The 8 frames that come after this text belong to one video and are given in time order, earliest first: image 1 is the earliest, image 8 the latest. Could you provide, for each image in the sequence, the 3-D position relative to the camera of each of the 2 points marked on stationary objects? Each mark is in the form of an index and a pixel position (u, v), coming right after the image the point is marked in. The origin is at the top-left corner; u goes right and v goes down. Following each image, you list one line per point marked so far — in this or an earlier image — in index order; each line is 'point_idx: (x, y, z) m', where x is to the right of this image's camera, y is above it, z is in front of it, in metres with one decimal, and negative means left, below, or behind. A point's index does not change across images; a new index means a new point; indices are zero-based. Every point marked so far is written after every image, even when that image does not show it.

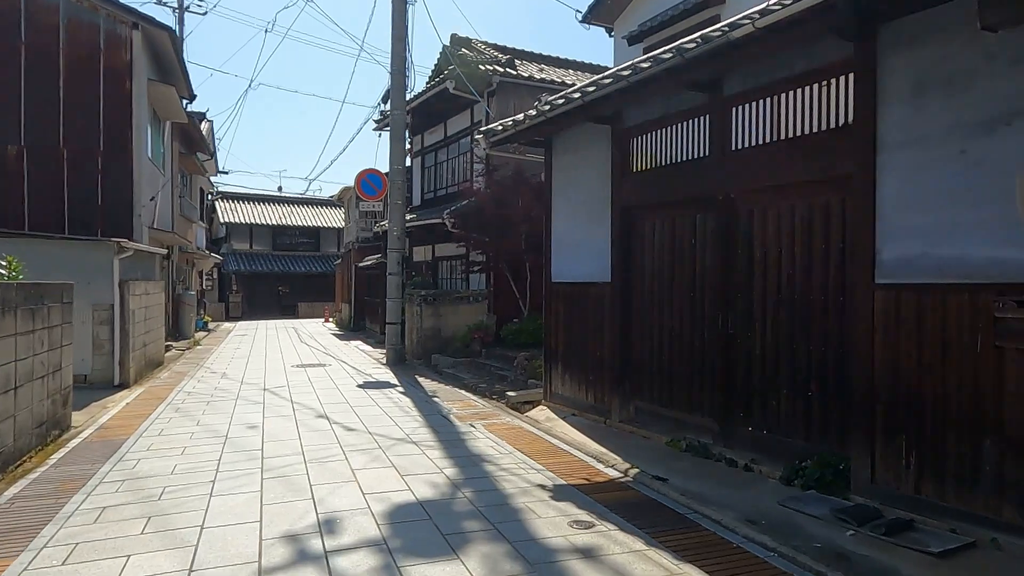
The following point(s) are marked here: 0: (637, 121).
0: (+1.2, +1.7, +6.7) m
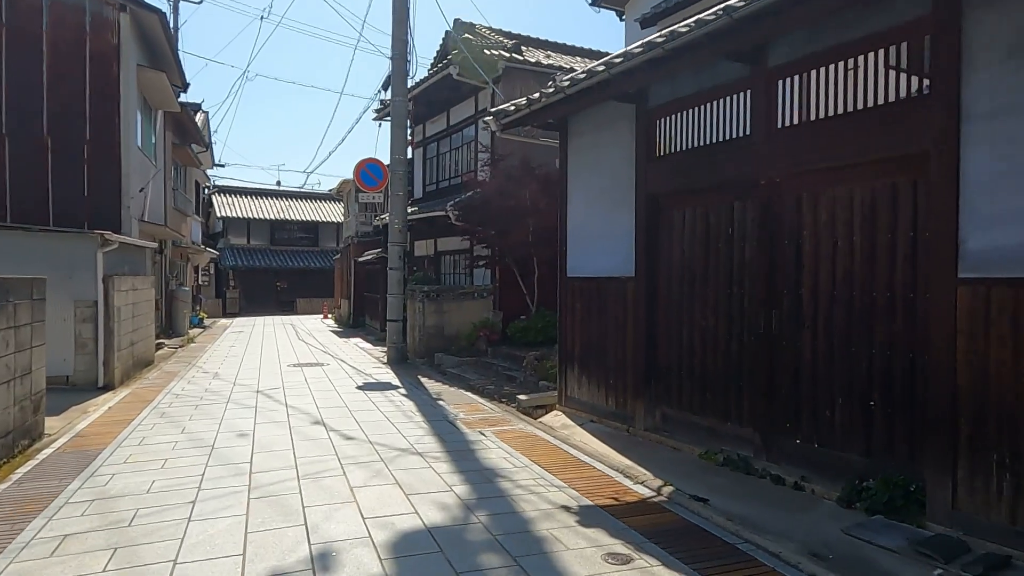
0: (+1.4, +1.7, +6.0) m
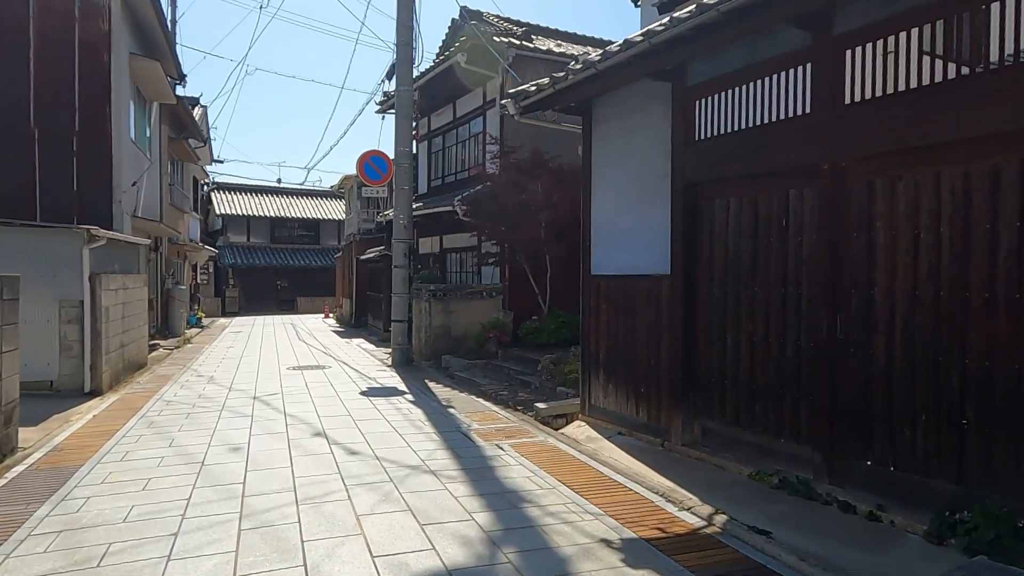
0: (+1.6, +1.7, +5.4) m
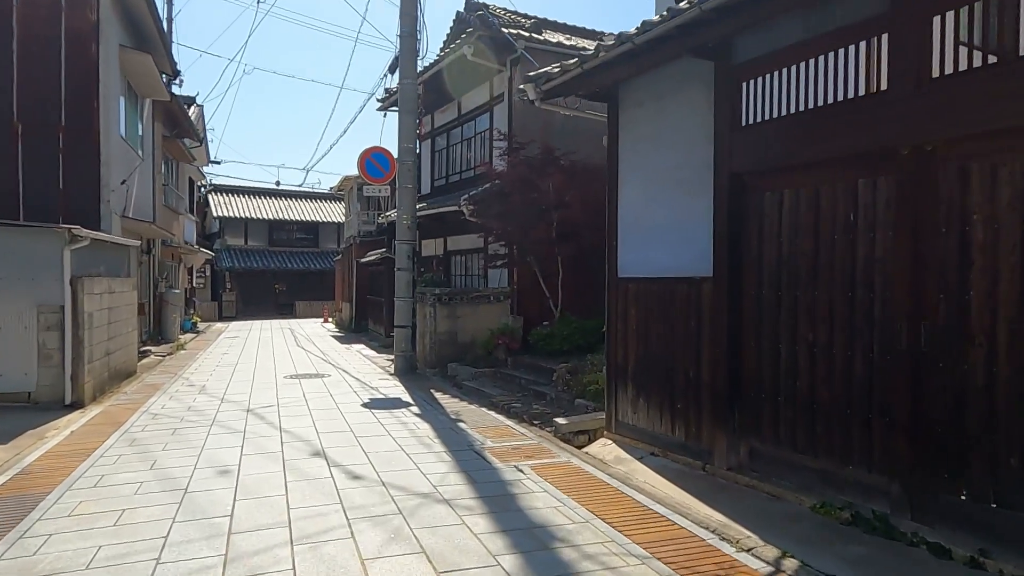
0: (+1.7, +1.7, +4.8) m
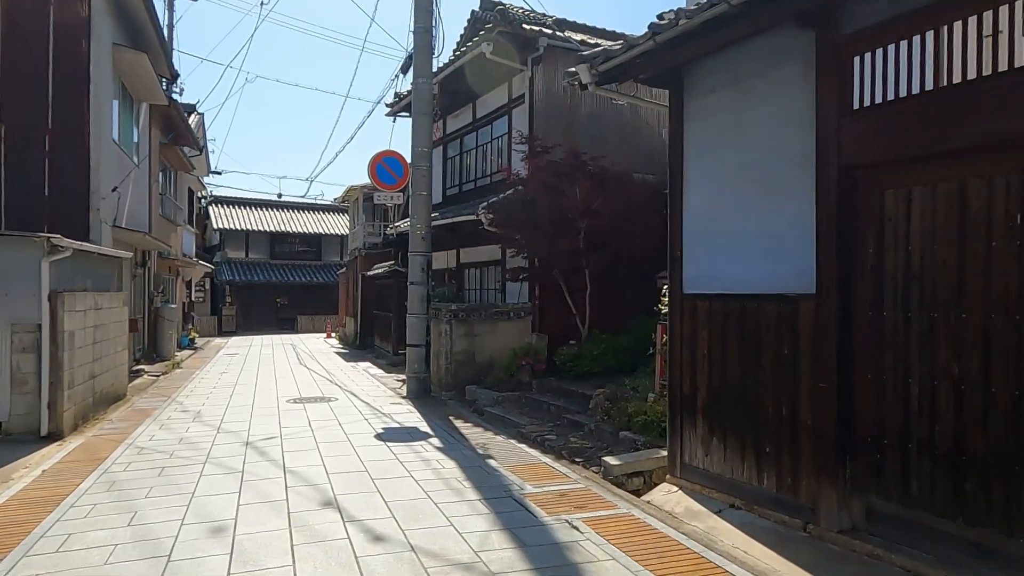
0: (+2.1, +1.6, +3.9) m
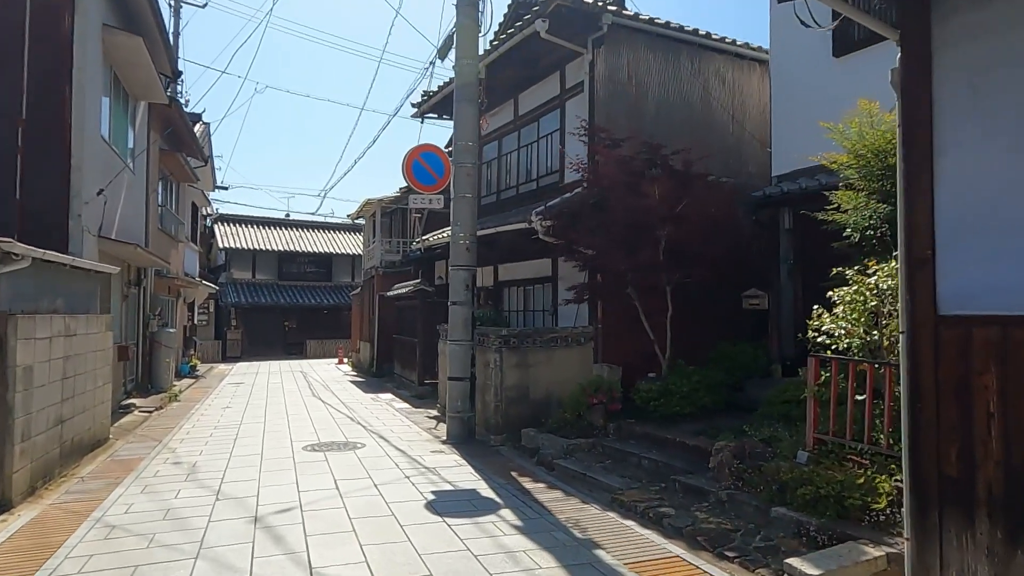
0: (+2.9, +1.5, +2.1) m
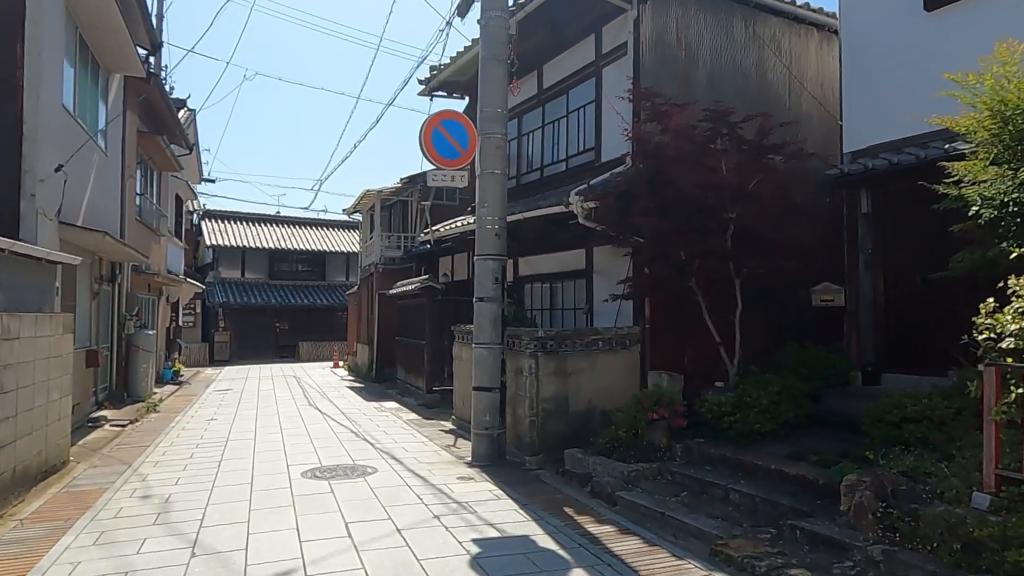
0: (+3.4, +1.6, +0.8) m
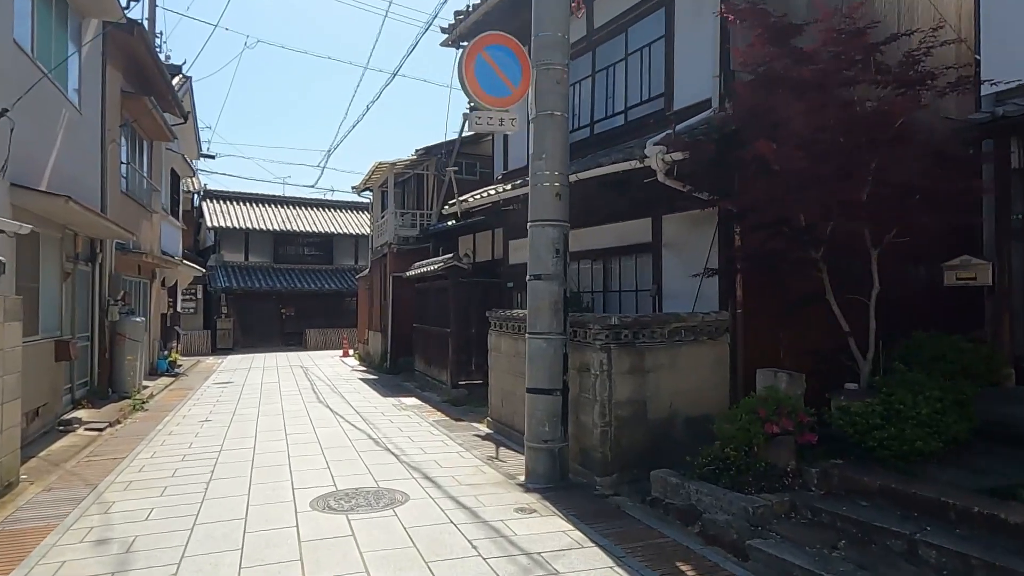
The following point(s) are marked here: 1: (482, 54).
0: (+3.9, +1.7, -0.9) m
1: (-0.3, +2.0, +5.8) m
